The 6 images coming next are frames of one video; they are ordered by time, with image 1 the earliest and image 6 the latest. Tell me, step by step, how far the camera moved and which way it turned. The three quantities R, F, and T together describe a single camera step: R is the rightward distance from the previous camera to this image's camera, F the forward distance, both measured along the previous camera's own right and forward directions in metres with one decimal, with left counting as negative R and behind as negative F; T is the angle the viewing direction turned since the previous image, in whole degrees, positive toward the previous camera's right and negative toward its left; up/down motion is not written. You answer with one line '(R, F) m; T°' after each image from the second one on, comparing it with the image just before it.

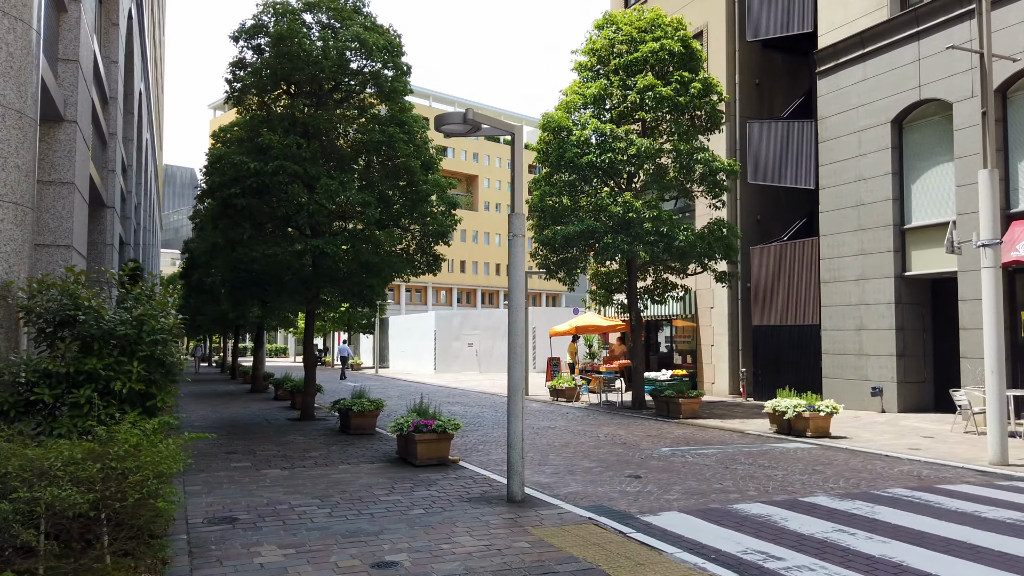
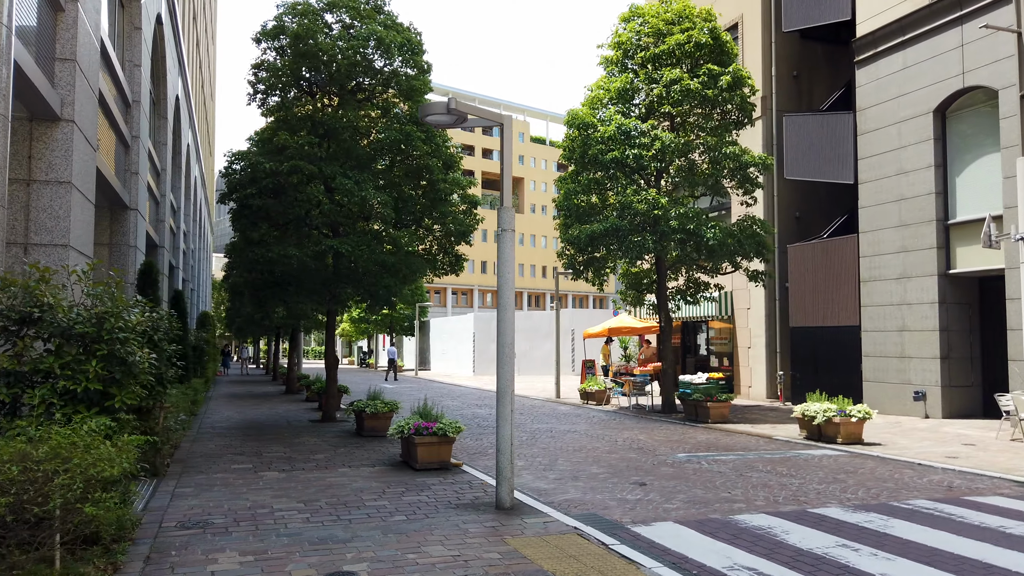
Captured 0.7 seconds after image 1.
(+0.6, +0.4) m; -4°
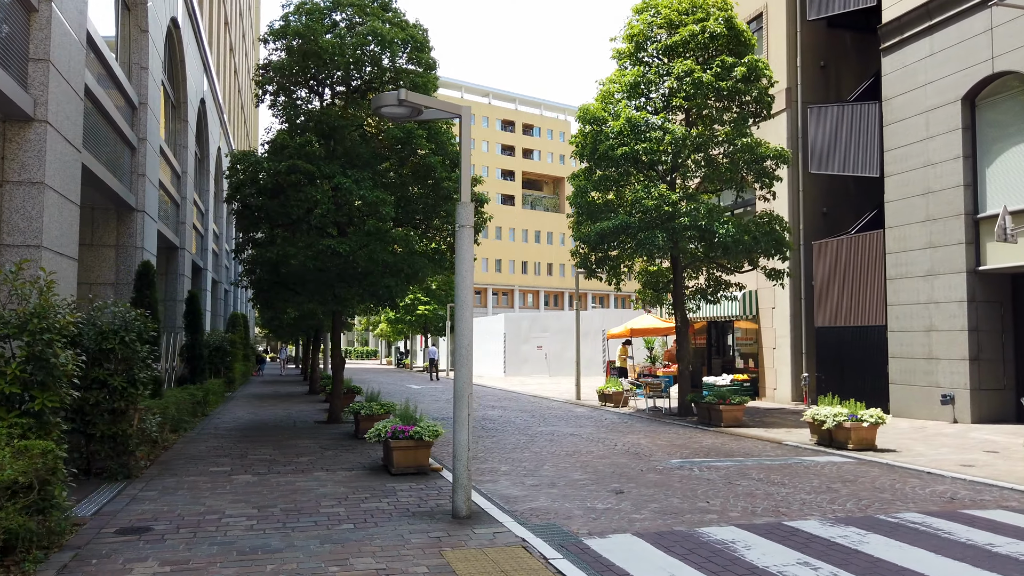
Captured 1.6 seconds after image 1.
(+0.8, +0.4) m; -3°
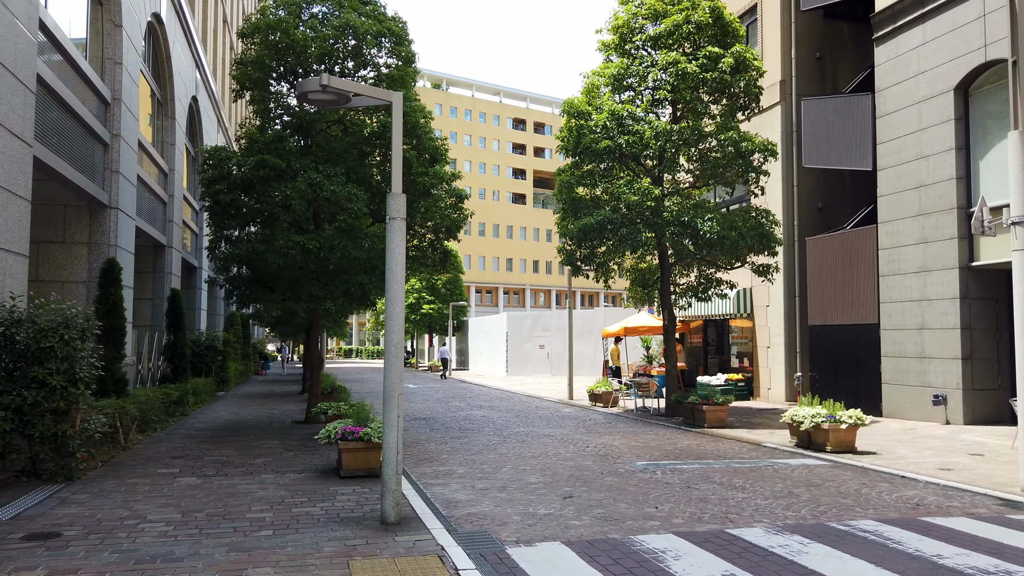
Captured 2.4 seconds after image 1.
(+0.8, +0.4) m; -1°
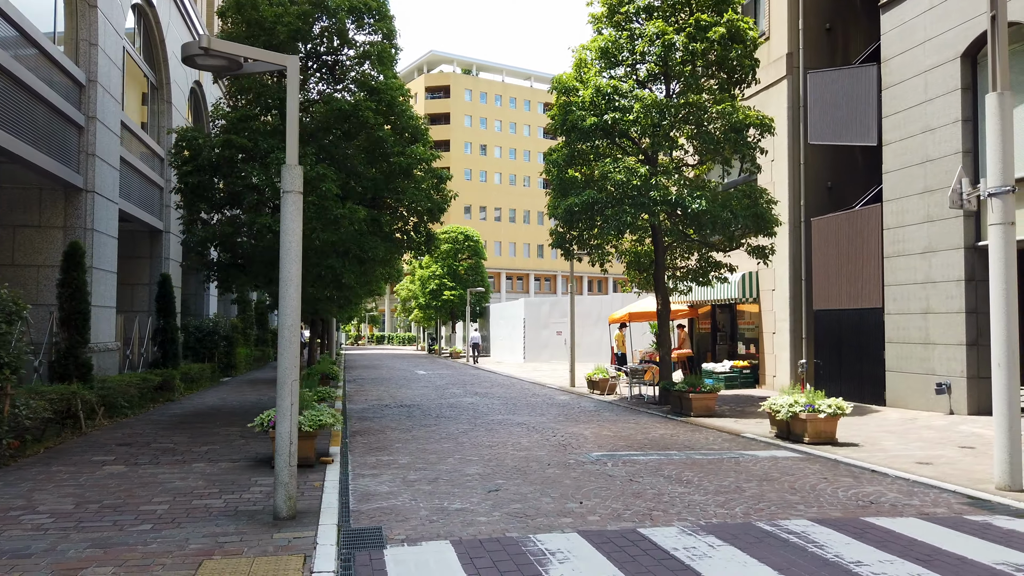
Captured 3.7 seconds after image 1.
(+1.1, +0.6) m; -3°
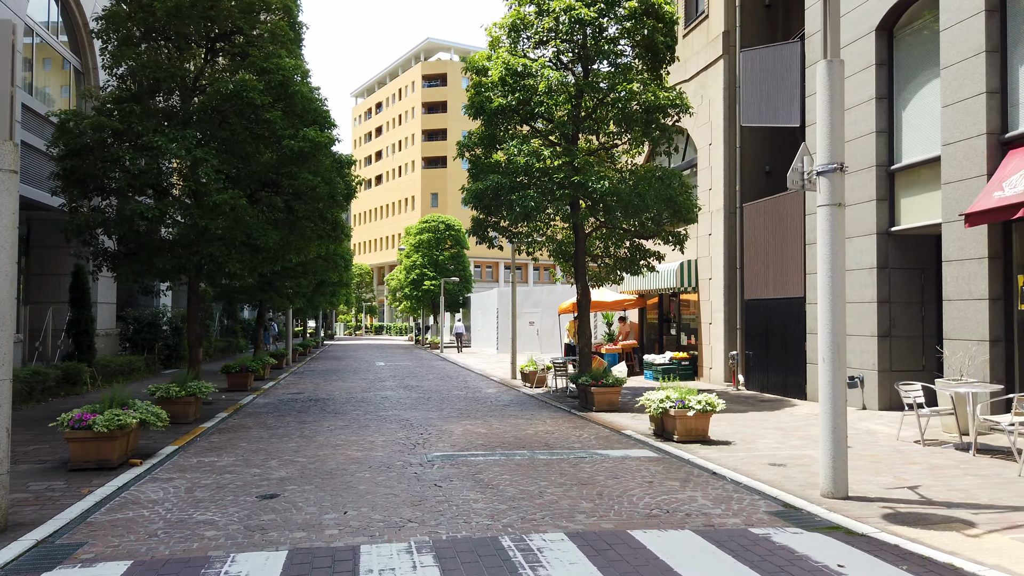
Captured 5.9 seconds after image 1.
(+2.1, +0.7) m; -1°
